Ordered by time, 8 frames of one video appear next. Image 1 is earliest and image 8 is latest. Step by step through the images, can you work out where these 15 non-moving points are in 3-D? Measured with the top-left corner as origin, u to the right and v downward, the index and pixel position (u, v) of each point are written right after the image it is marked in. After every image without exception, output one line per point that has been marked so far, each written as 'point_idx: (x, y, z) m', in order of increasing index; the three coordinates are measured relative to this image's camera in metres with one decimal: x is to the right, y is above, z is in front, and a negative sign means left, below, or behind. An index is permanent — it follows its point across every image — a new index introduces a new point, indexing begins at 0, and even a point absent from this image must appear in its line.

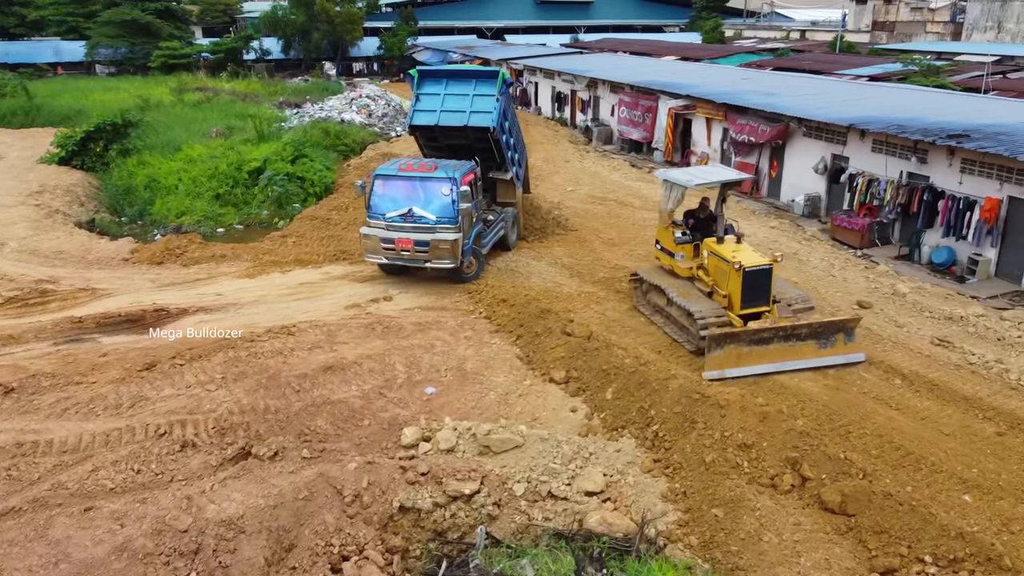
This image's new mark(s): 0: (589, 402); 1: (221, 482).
0: (+0.9, -1.3, +8.7) m
1: (-2.7, -1.8, +7.1) m
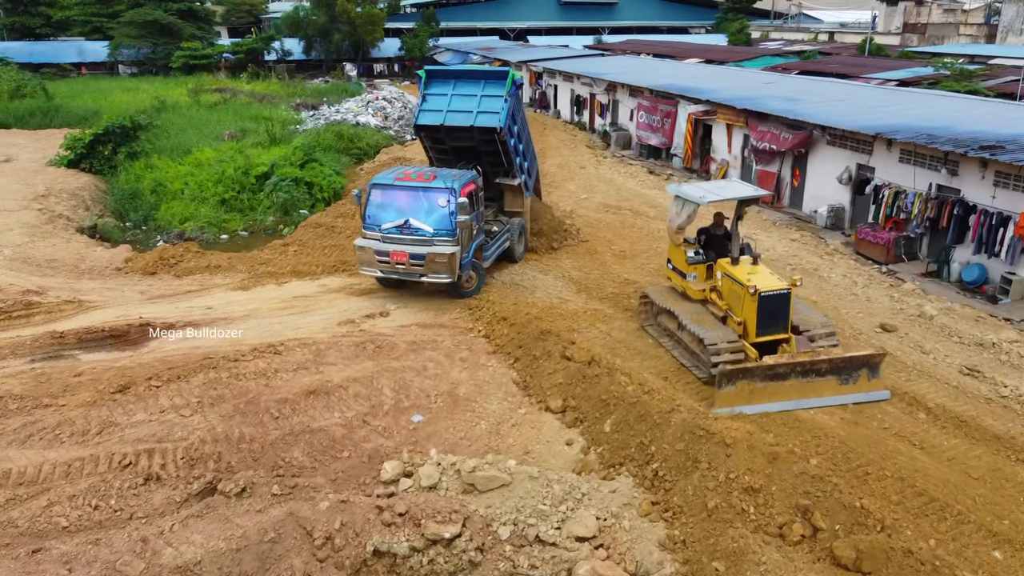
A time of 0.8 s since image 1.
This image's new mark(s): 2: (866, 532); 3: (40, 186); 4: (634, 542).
0: (+0.8, -1.6, +8.1) m
1: (-2.9, -2.0, +6.6) m
2: (+3.0, -2.1, +6.5) m
3: (-11.7, +2.5, +18.9) m
4: (+1.1, -2.2, +6.7) m
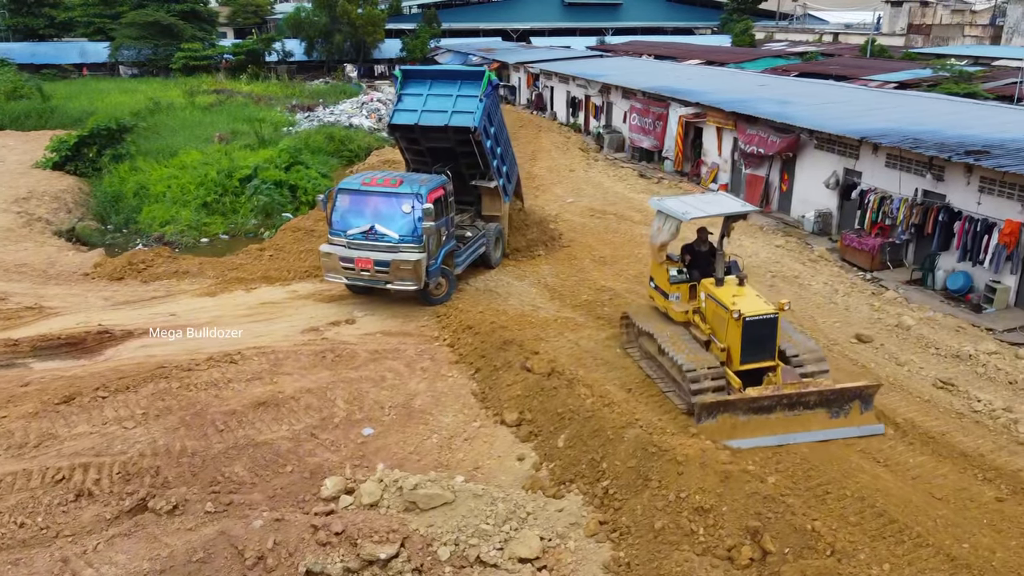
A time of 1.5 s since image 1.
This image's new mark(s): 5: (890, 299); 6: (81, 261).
0: (+0.3, -1.7, +7.9) m
1: (-3.4, -2.1, +6.4) m
2: (+2.5, -2.2, +6.2) m
3: (-12.0, +2.5, +18.8) m
4: (+0.6, -2.3, +6.5) m
5: (+6.1, -0.2, +12.4) m
6: (-7.5, +0.5, +13.4) m
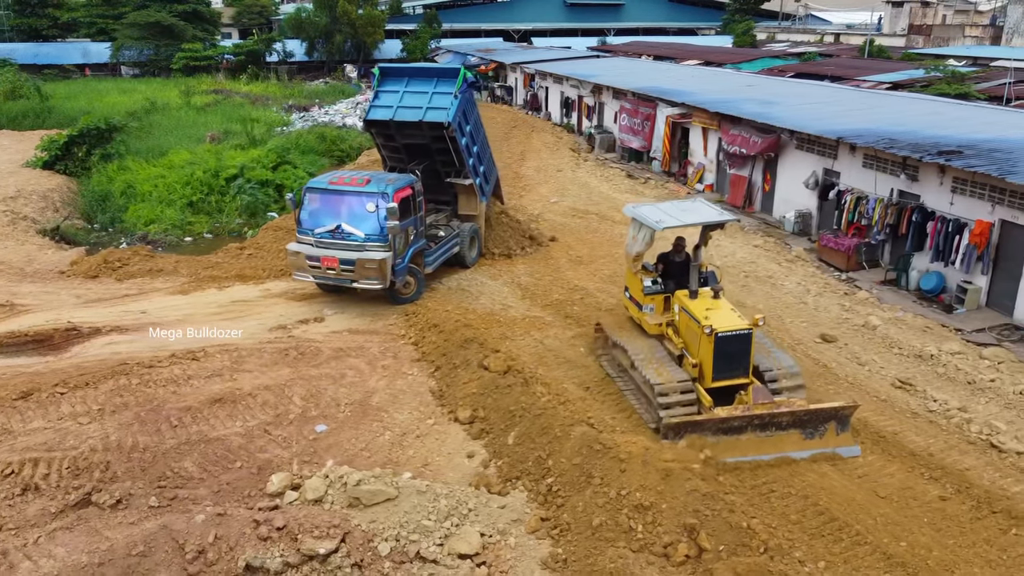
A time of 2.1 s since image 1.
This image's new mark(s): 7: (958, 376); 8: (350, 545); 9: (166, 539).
0: (-0.2, -1.6, +7.9) m
1: (-3.9, -2.1, +6.5) m
2: (+1.9, -2.2, +6.3) m
3: (-12.4, +2.5, +19.0) m
4: (+0.1, -2.3, +6.5) m
5: (+5.6, -0.2, +12.3) m
6: (-8.0, +0.5, +13.5) m
7: (+5.5, -1.1, +9.4) m
8: (-1.4, -2.2, +6.6) m
9: (-2.9, -2.1, +6.5) m
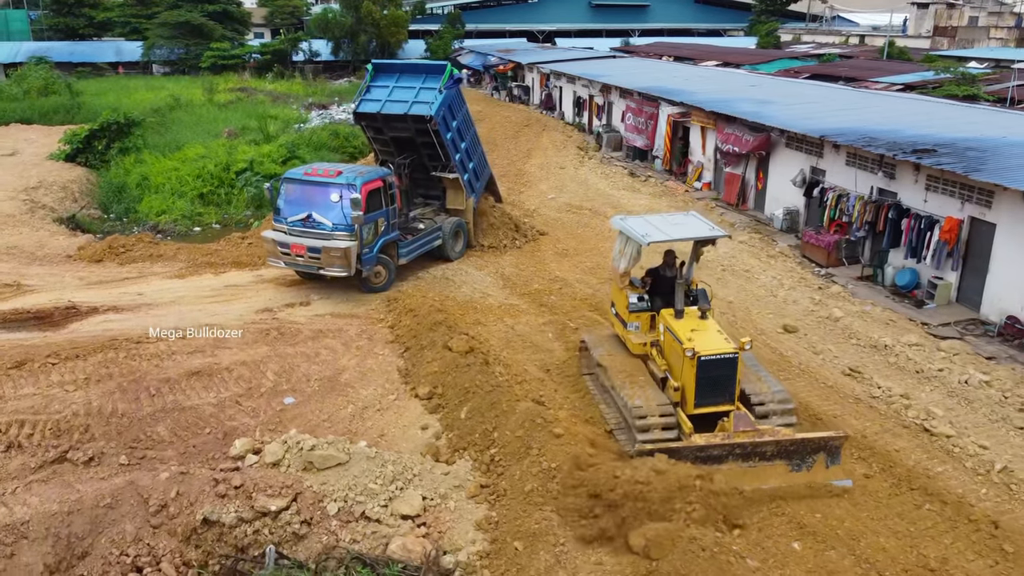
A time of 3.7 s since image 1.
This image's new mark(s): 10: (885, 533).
0: (-0.8, -1.5, +8.4) m
1: (-4.5, -1.8, +7.1) m
2: (+1.4, -2.0, +6.7) m
3: (-12.5, +2.9, +19.9) m
4: (-0.5, -2.1, +7.0) m
5: (+5.3, -0.1, +12.6) m
6: (-8.3, +0.8, +14.3) m
7: (+5.0, -1.0, +9.6) m
8: (-2.0, -2.0, +7.1) m
9: (-3.5, -1.9, +7.1) m
10: (+3.2, -2.1, +6.6) m
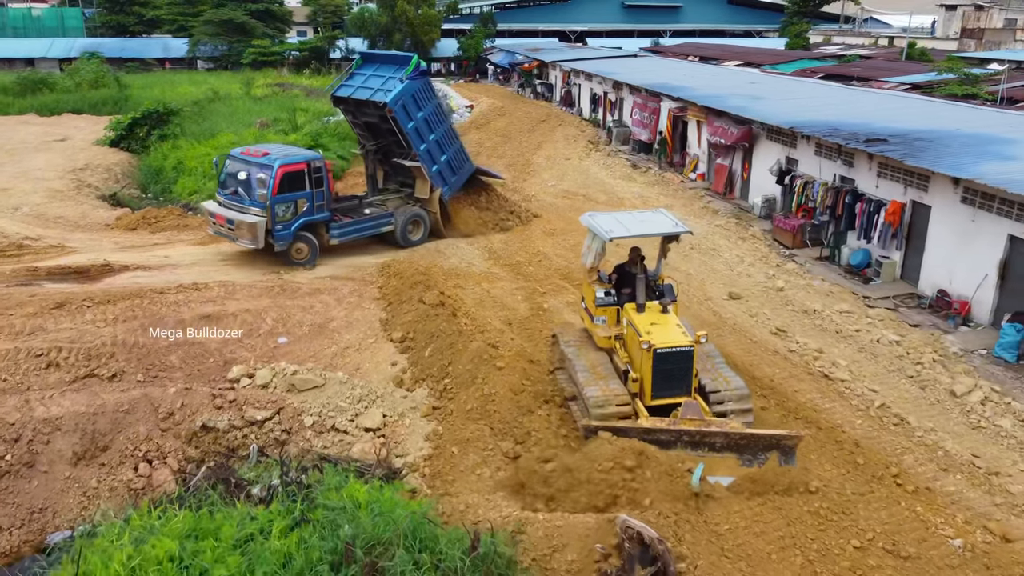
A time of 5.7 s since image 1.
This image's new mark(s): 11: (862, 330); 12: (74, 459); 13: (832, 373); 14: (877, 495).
0: (-1.3, -0.9, +9.8) m
1: (-5.1, -1.2, +8.7) m
2: (+0.7, -1.5, +8.0) m
3: (-12.4, +3.7, +21.9) m
4: (-1.2, -1.6, +8.4) m
5: (+5.0, +0.3, +13.7) m
6: (-8.5, +1.5, +16.0) m
7: (+4.5, -0.6, +10.8) m
8: (-2.6, -1.4, +8.6) m
9: (-4.1, -1.3, +8.6) m
10: (+2.6, -1.6, +7.8) m
11: (+4.9, -0.6, +10.6) m
12: (-4.6, -1.8, +8.1) m
13: (+3.9, -1.0, +9.4) m
14: (+3.4, -1.9, +7.1) m
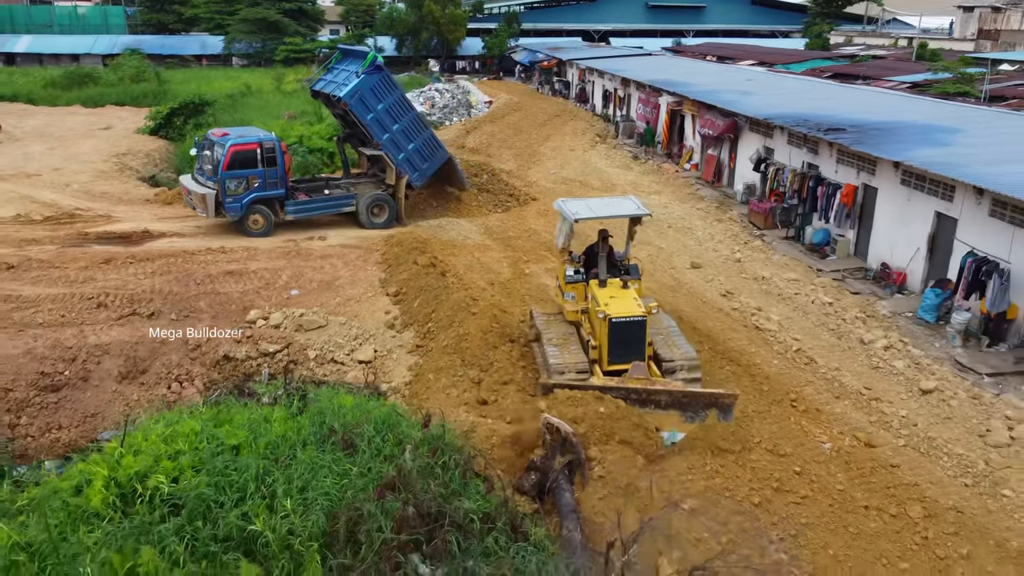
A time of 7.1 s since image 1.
0: (-1.7, -0.3, +11.5) m
1: (-5.5, -0.5, +10.5) m
2: (+0.3, -1.0, +9.5) m
3: (-12.2, +4.4, +23.9) m
4: (-1.6, -1.0, +10.0) m
5: (+4.8, +0.8, +15.1) m
6: (-8.5, +2.2, +17.9) m
7: (+4.2, -0.1, +12.2) m
8: (-3.0, -0.8, +10.3) m
9: (-4.5, -0.6, +10.4) m
10: (+2.1, -1.1, +9.3) m
11: (+4.6, -0.1, +12.0) m
12: (-5.0, -1.1, +9.8) m
13: (+3.5, -0.5, +10.8) m
14: (+2.9, -1.4, +8.5) m
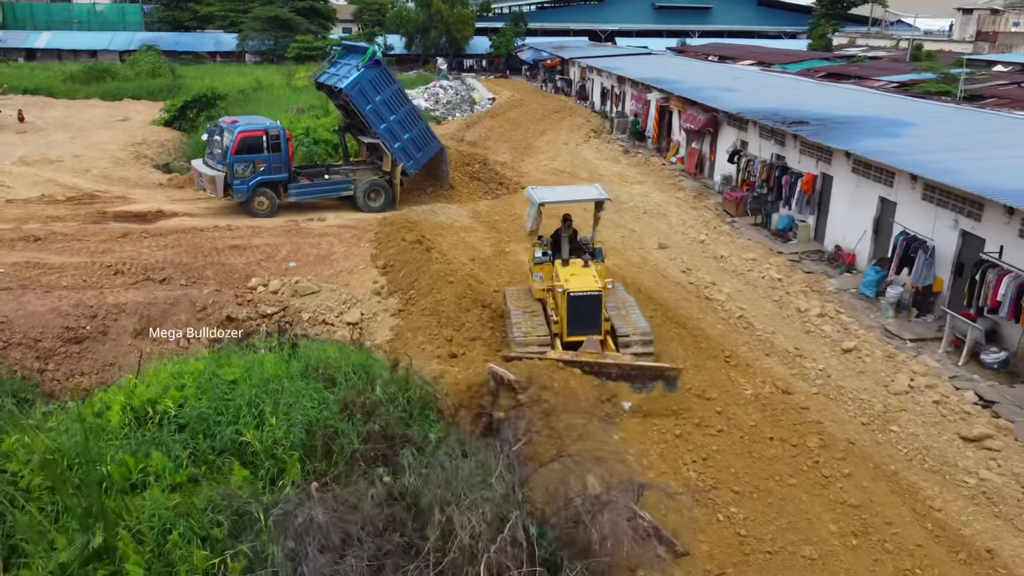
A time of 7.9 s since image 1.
0: (-2.0, +0.1, +12.6) m
1: (-5.9, 0.0, +11.7) m
2: (-0.1, -0.5, +10.7) m
3: (-12.3, +5.0, +25.2) m
4: (-2.0, -0.6, +11.2) m
5: (+4.5, +1.2, +16.2) m
6: (-8.8, +2.8, +19.2) m
7: (+3.8, +0.3, +13.3) m
8: (-3.4, -0.3, +11.5) m
9: (-4.9, -0.2, +11.6) m
10: (+1.7, -0.7, +10.4) m
11: (+4.2, +0.3, +13.1) m
12: (-5.5, -0.6, +11.0) m
13: (+3.1, -0.1, +11.9) m
14: (+2.5, -1.0, +9.6) m
